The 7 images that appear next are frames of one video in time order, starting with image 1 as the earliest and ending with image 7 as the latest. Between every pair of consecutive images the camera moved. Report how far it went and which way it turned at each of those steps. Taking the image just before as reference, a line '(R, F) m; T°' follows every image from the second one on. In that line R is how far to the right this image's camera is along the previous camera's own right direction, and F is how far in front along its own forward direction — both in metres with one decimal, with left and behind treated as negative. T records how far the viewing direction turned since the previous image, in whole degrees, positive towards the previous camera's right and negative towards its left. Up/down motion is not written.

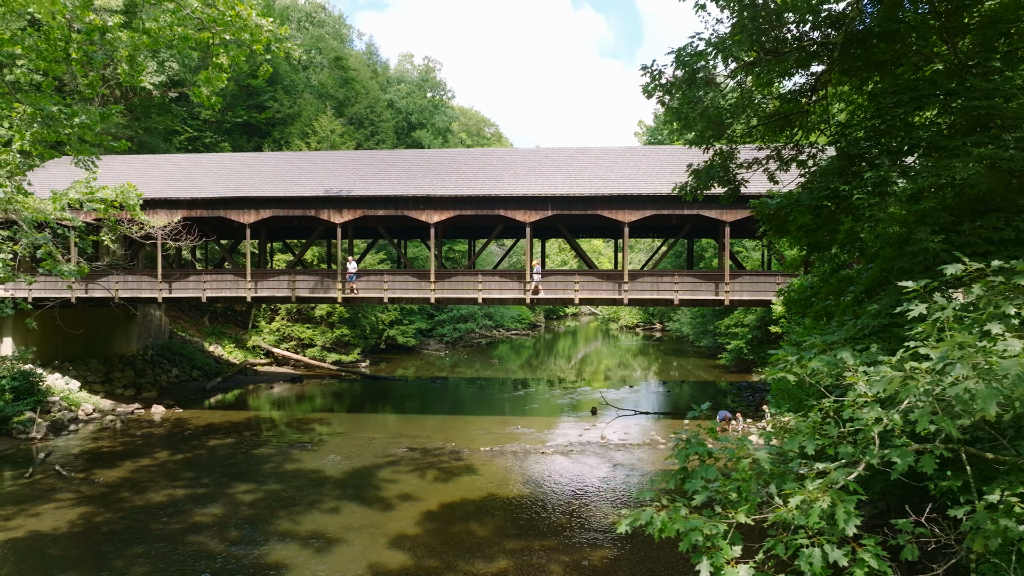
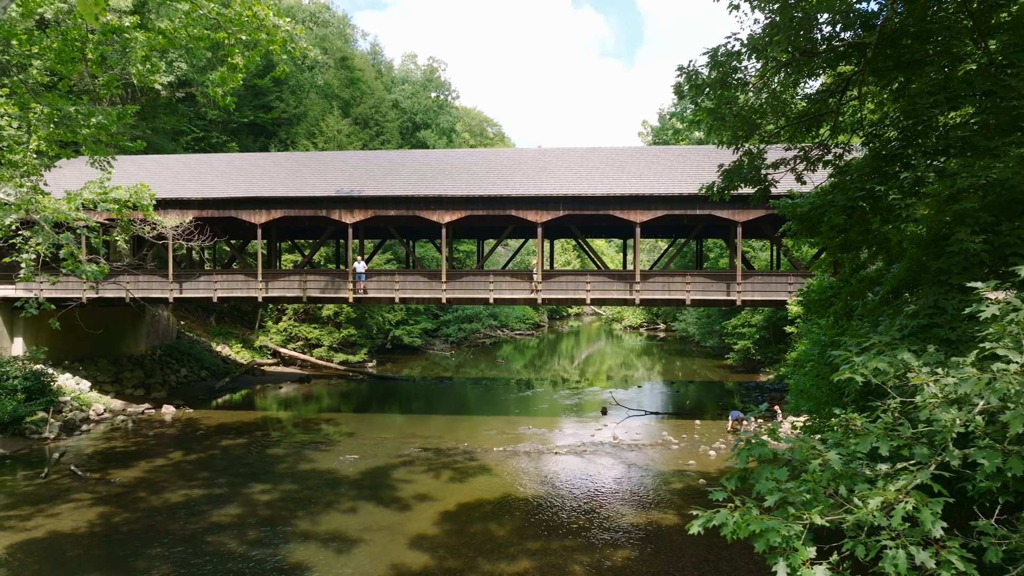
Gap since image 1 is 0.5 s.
(-0.4, 0.0) m; 0°
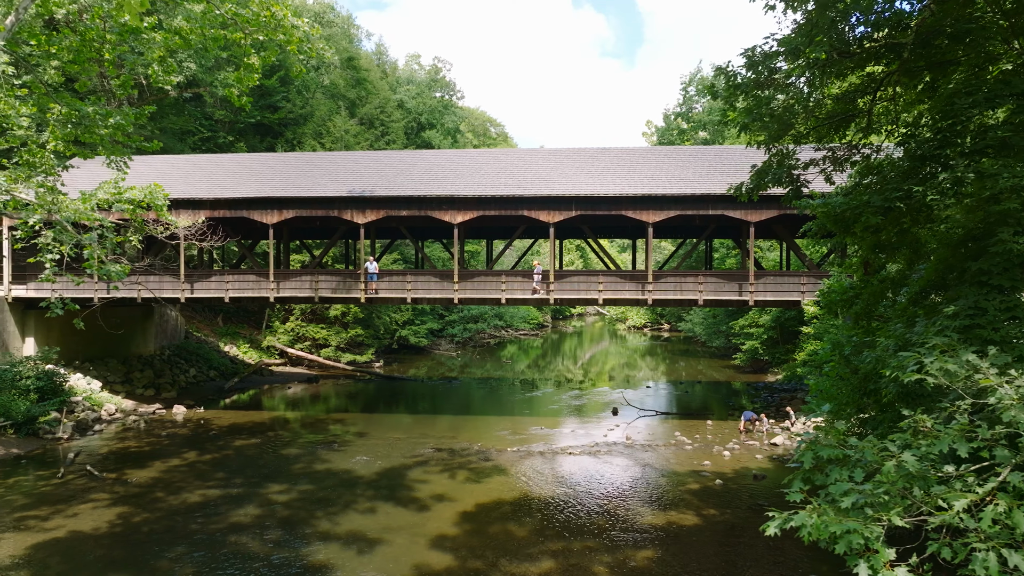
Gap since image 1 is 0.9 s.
(-0.4, 0.0) m; 0°
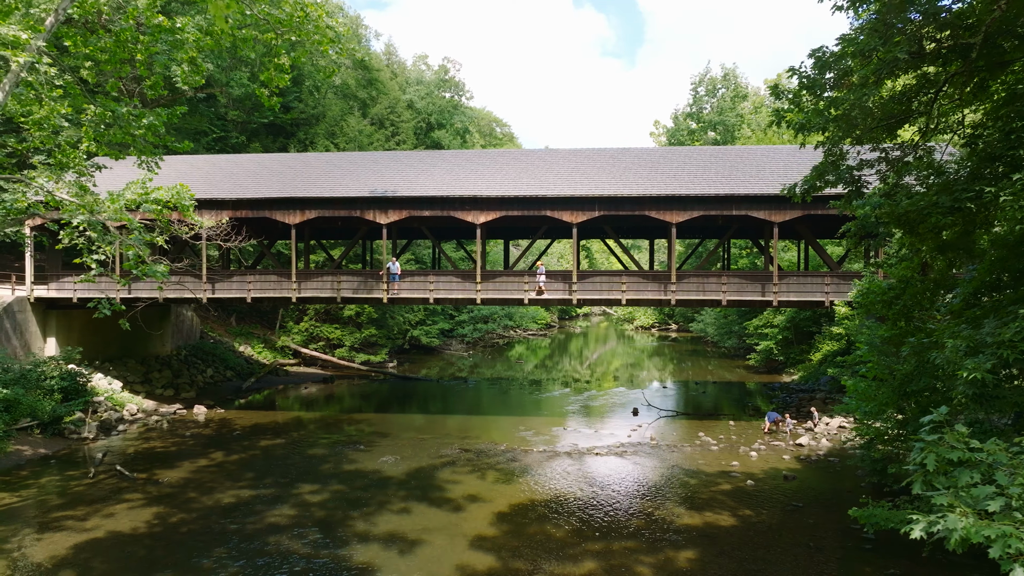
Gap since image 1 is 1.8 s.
(-0.8, 0.0) m; 0°
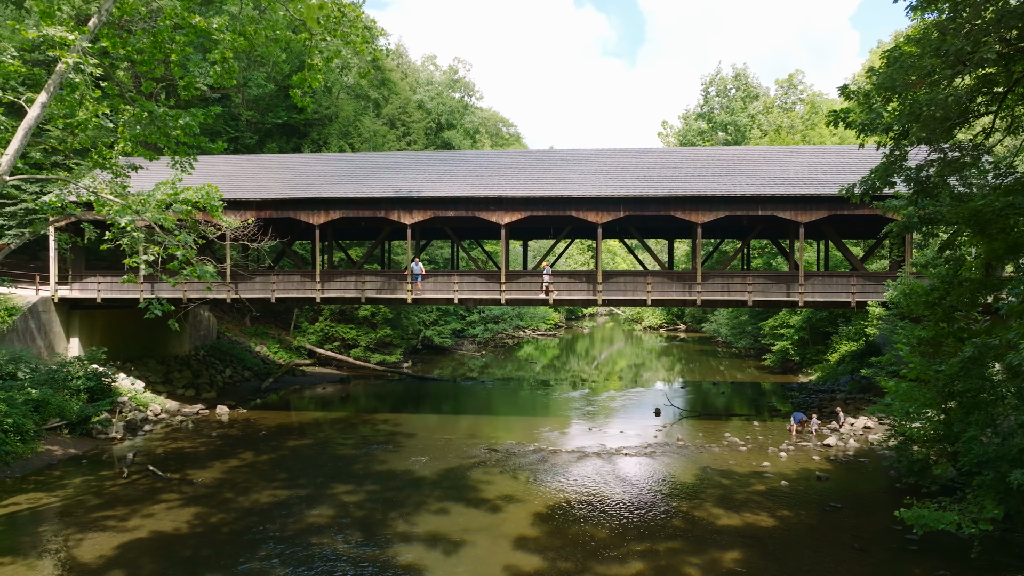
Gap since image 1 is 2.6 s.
(-0.9, 0.0) m; 0°
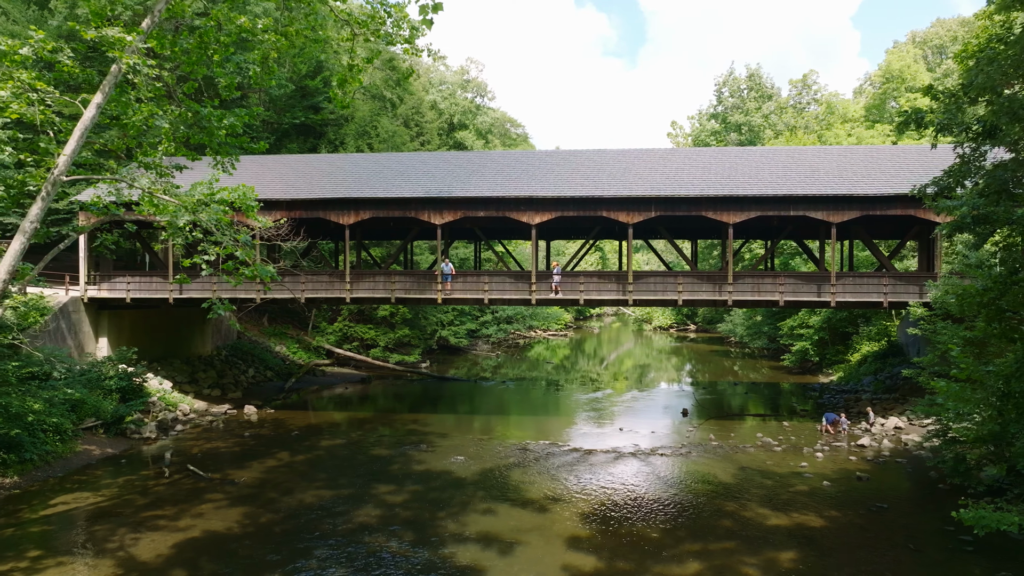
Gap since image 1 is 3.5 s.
(-1.1, 0.0) m; 0°
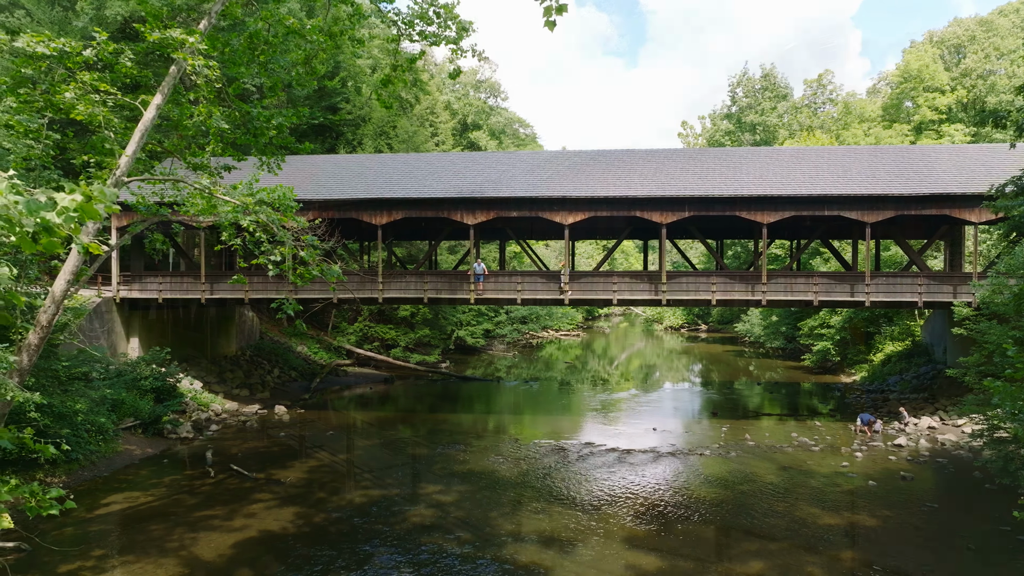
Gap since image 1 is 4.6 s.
(-1.2, 0.0) m; 0°
